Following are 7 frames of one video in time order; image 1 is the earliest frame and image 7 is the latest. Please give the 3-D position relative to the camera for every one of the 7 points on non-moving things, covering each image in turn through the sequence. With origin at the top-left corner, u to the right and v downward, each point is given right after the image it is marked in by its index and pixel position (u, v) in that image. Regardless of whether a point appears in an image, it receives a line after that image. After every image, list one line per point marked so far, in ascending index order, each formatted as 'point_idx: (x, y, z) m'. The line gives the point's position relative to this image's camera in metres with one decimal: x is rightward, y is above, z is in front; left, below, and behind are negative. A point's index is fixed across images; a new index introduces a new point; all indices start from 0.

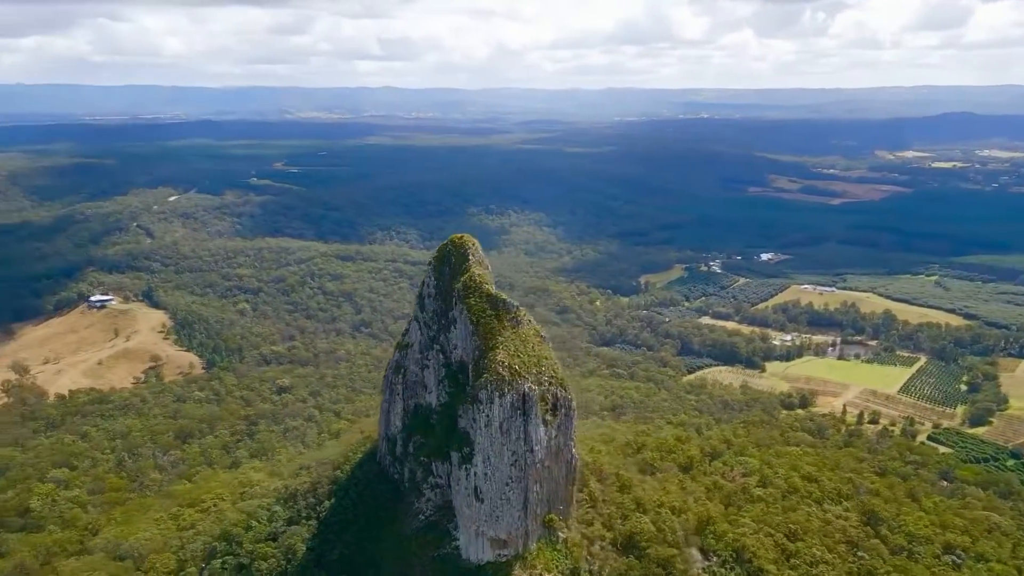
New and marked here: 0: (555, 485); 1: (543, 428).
0: (+0.9, -4.1, +15.1) m
1: (+0.6, -2.8, +14.4) m
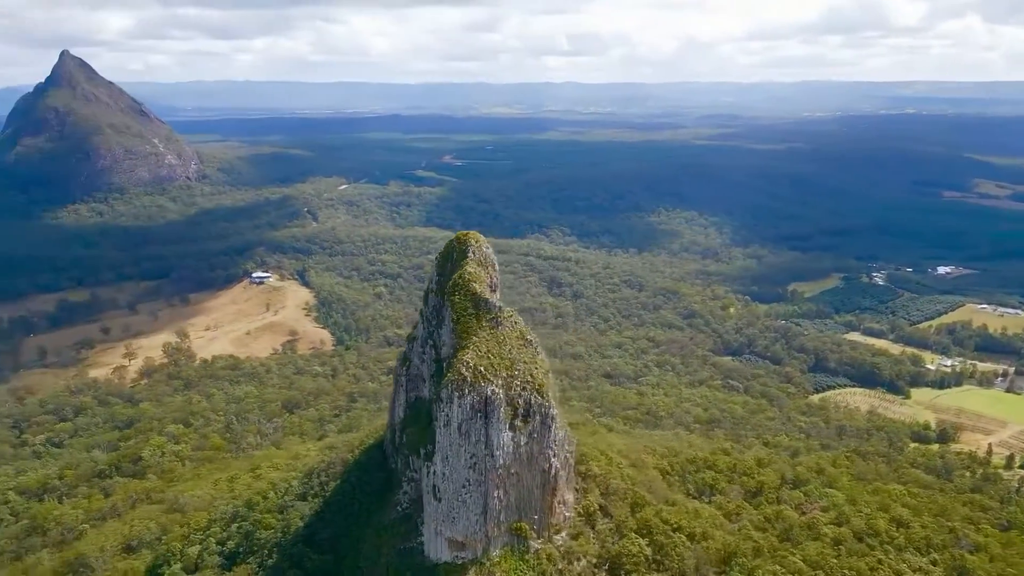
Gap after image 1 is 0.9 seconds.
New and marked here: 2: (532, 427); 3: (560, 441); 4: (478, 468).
0: (+0.3, -4.1, +14.7) m
1: (-0.1, -2.8, +14.0) m
2: (+0.4, -2.8, +14.5) m
3: (+1.1, -3.3, +15.6) m
4: (-0.6, -3.4, +13.9) m
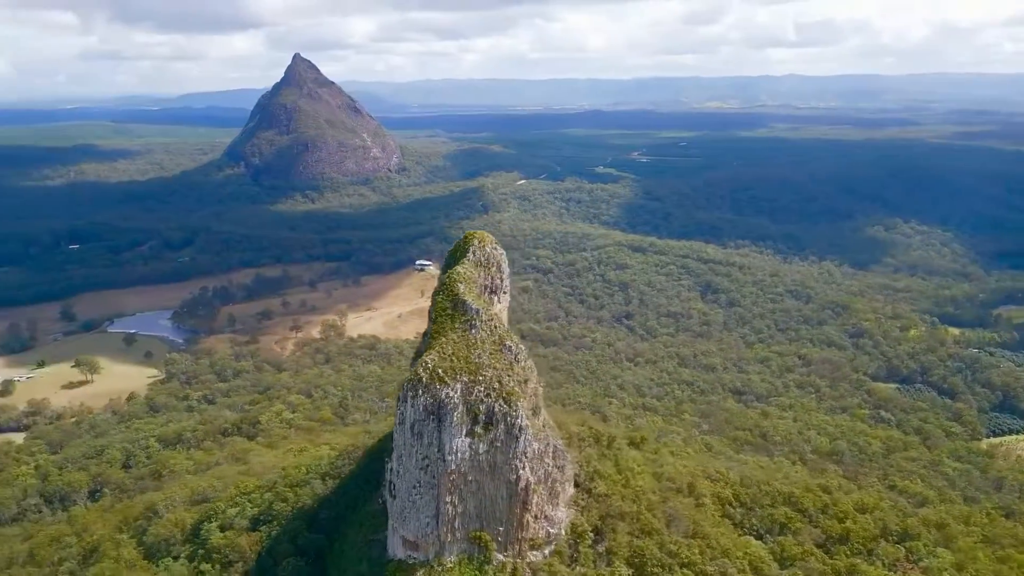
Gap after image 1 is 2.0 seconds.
0: (-0.5, -4.2, +14.2) m
1: (-1.0, -2.8, +13.6) m
2: (-0.3, -2.8, +14.0) m
3: (+0.6, -3.4, +14.9) m
4: (-1.5, -3.5, +13.7) m
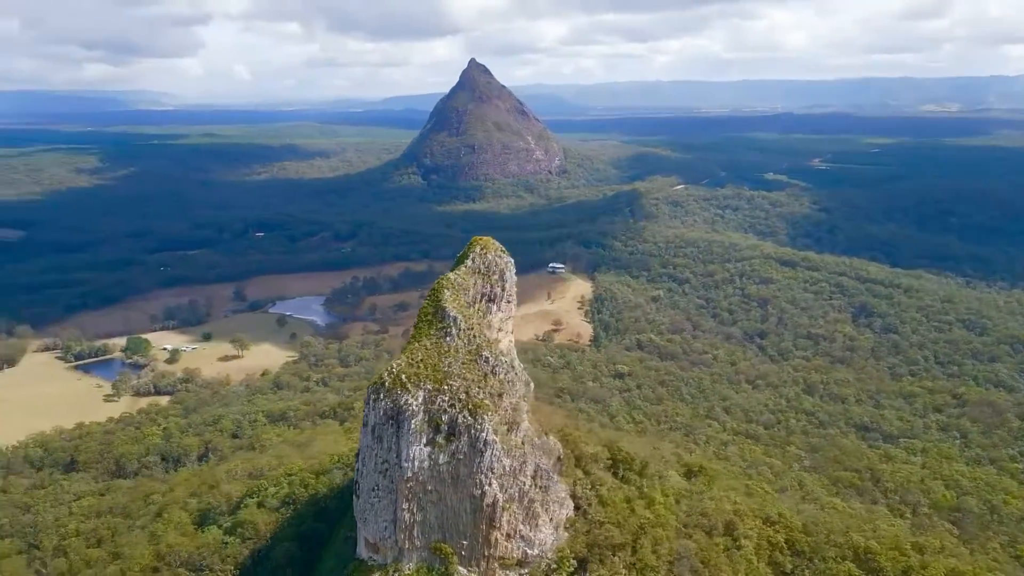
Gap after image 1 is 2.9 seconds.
0: (-1.2, -4.3, +14.0) m
1: (-1.7, -3.0, +13.5) m
2: (-1.0, -3.0, +13.7) m
3: (0.0, -3.6, +14.4) m
4: (-2.3, -3.5, +13.7) m
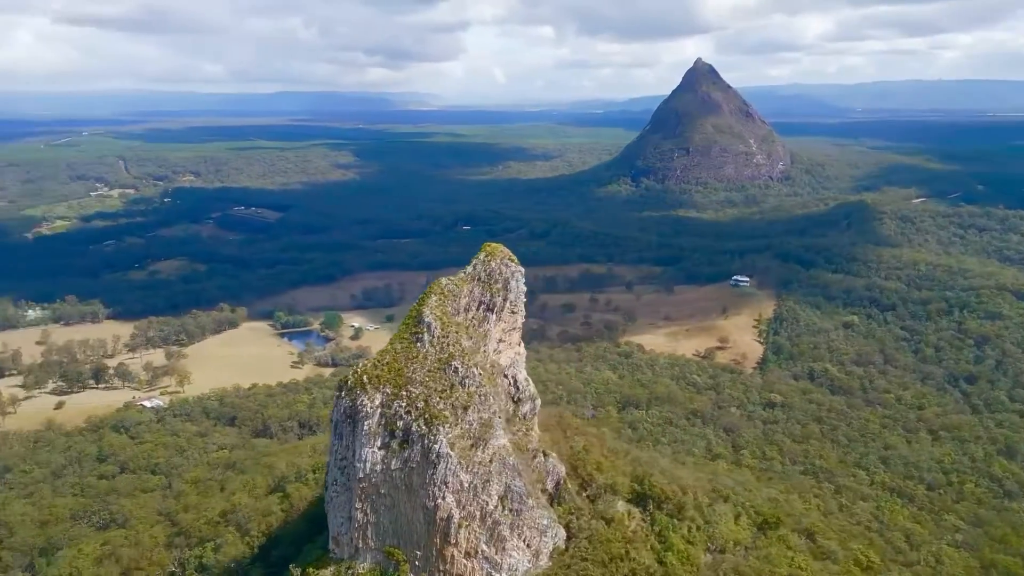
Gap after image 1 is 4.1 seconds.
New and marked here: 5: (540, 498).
0: (-2.1, -4.4, +13.8) m
1: (-2.6, -3.0, +13.5) m
2: (-1.9, -3.1, +13.5) m
3: (-0.8, -3.8, +13.8) m
4: (-3.2, -3.5, +13.9) m
5: (+0.6, -4.4, +15.1) m
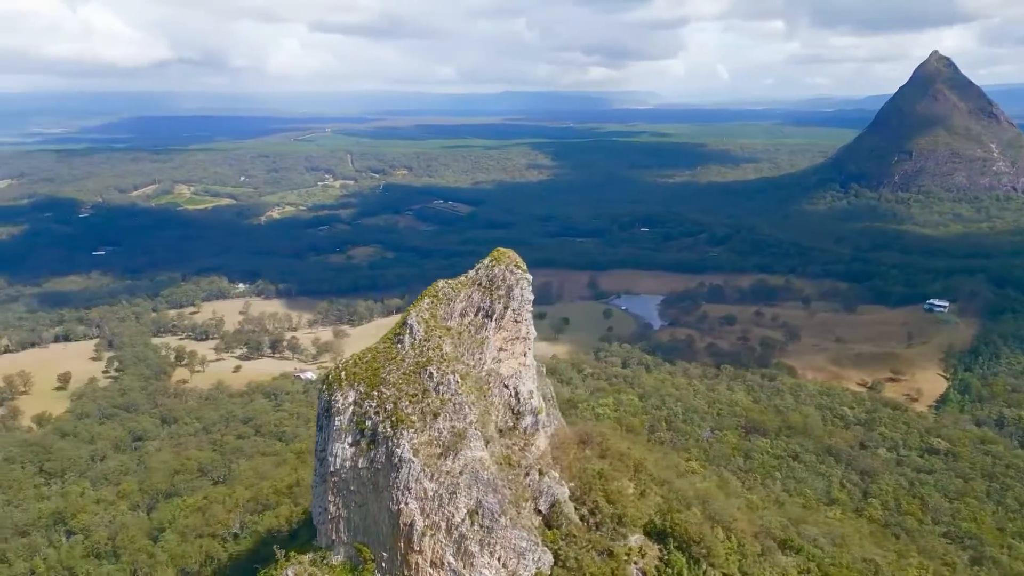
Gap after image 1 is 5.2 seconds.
0: (-2.7, -4.4, +13.9) m
1: (-3.2, -3.0, +13.7) m
2: (-2.5, -3.1, +13.5) m
3: (-1.4, -3.9, +13.5) m
4: (-3.7, -3.4, +14.2) m
5: (+0.3, -4.6, +14.4) m
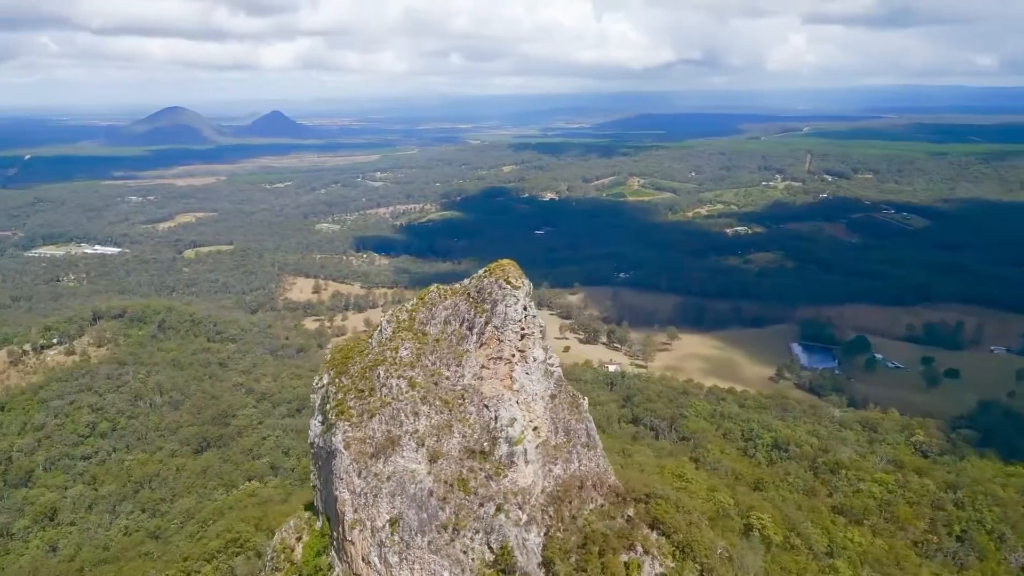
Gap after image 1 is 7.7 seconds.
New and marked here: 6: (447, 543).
0: (-3.7, -4.2, +14.7) m
1: (-4.0, -2.7, +14.8) m
2: (-3.6, -2.9, +14.2) m
3: (-2.8, -3.9, +13.6) m
4: (-4.2, -3.1, +15.5) m
5: (-1.0, -4.8, +13.4) m
6: (-1.2, -4.7, +13.4) m
